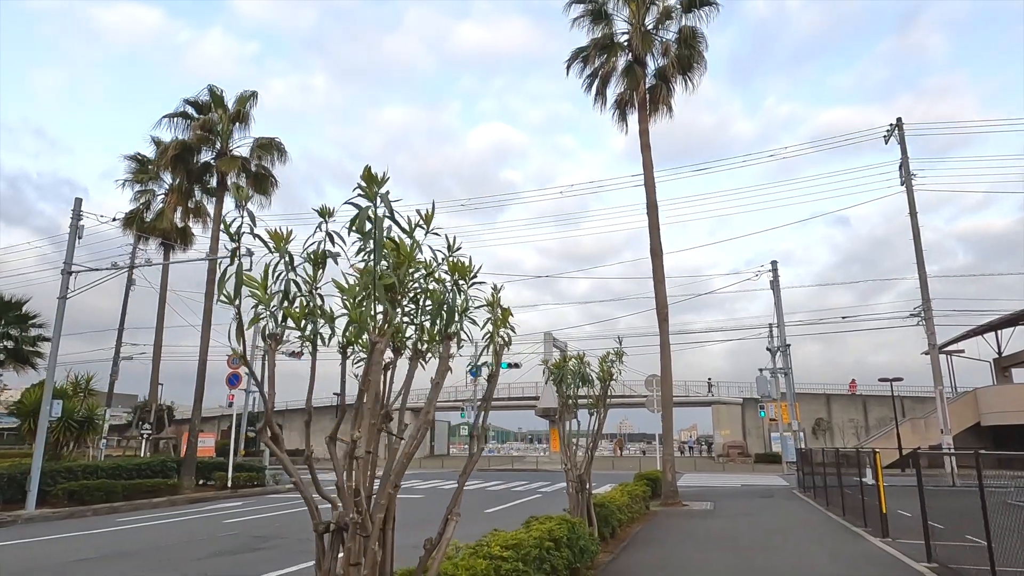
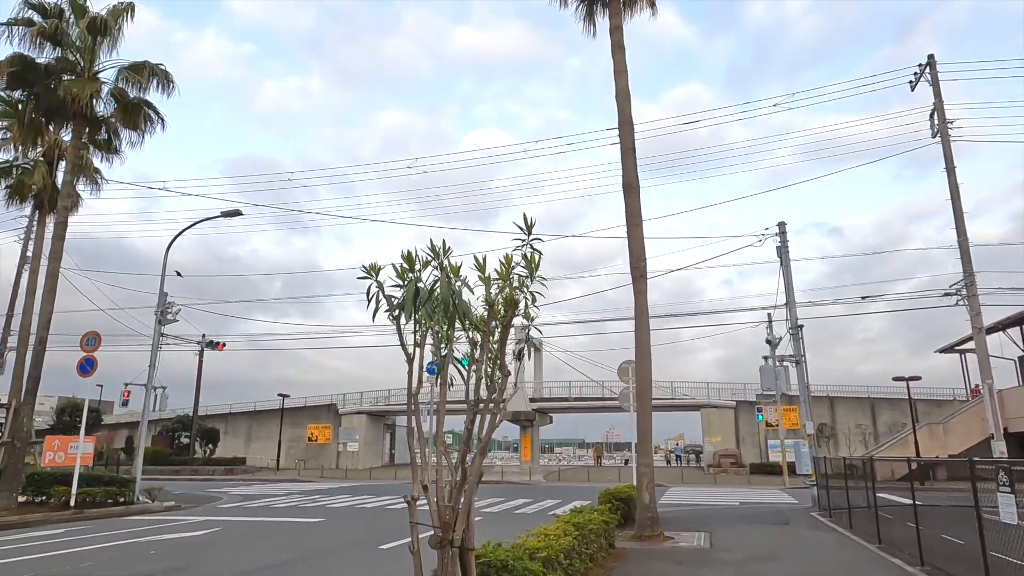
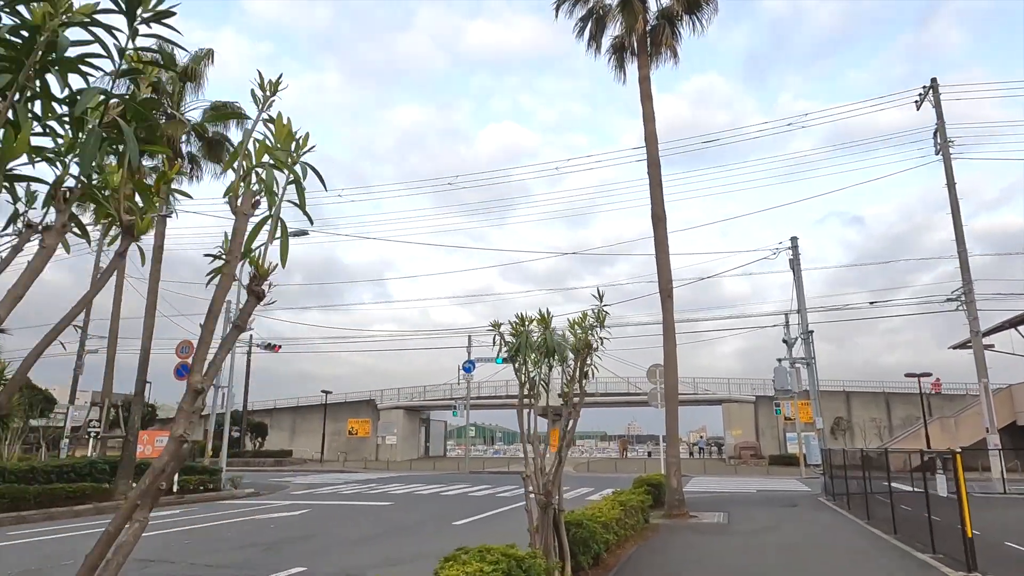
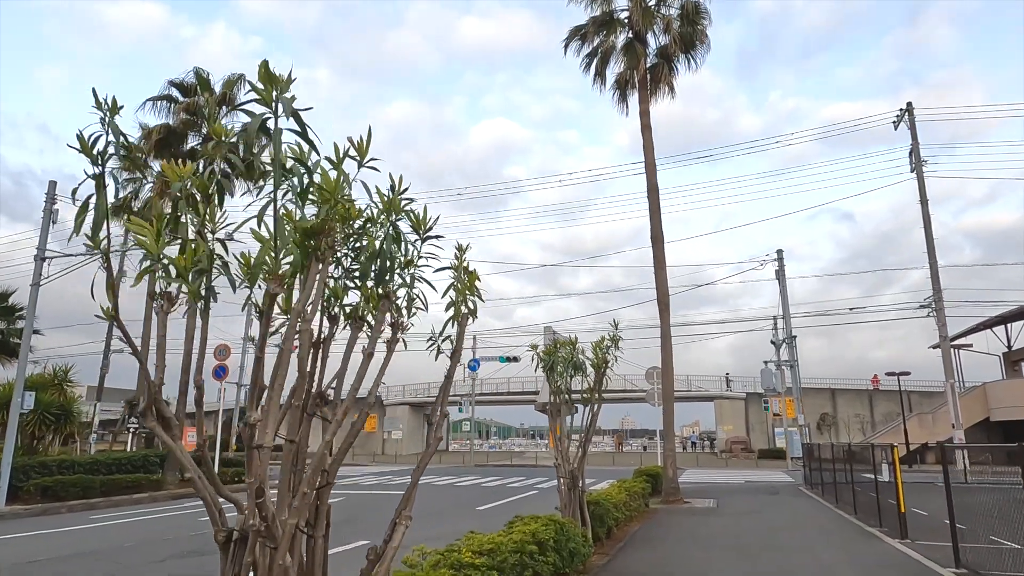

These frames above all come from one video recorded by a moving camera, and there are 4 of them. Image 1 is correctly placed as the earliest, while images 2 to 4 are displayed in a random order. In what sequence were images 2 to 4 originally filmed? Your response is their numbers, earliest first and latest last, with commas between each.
4, 3, 2
